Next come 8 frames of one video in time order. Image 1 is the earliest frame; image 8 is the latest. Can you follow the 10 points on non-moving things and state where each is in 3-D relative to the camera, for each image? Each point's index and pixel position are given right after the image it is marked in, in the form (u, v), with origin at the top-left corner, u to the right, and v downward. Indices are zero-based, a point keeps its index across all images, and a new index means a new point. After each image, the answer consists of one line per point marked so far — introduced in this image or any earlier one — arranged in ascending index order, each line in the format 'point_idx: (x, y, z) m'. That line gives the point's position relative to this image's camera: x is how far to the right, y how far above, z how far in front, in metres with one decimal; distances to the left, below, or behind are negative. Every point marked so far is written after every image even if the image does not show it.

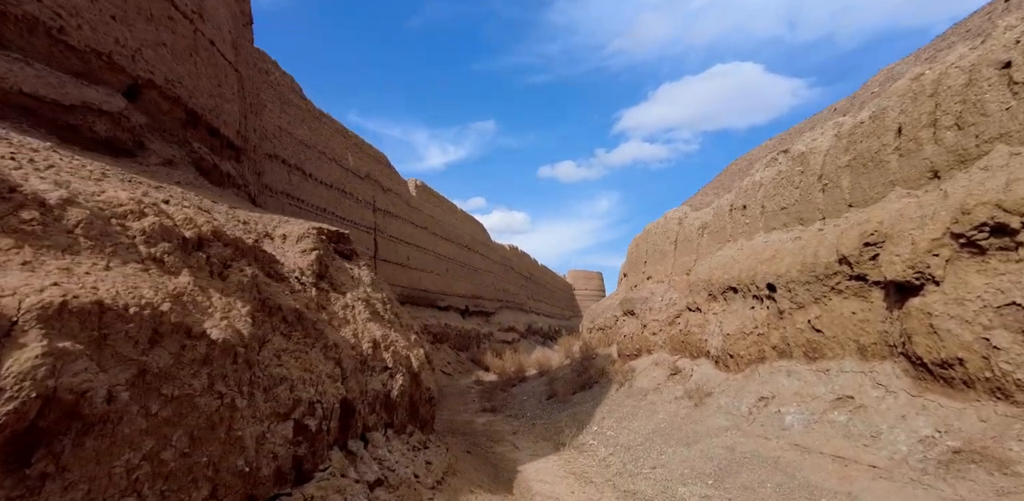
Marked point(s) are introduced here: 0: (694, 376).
0: (+2.3, -1.6, +6.6) m
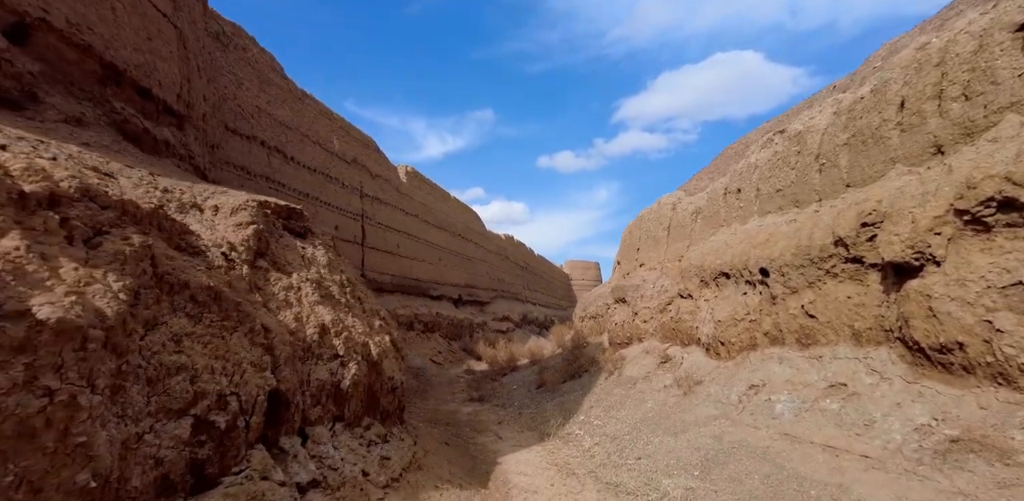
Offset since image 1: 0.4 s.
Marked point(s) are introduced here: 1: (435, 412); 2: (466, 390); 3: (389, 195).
0: (+2.1, -1.4, +6.5) m
1: (-1.1, -2.2, +7.2) m
2: (-0.9, -2.6, +9.9) m
3: (-3.3, +1.5, +14.1) m
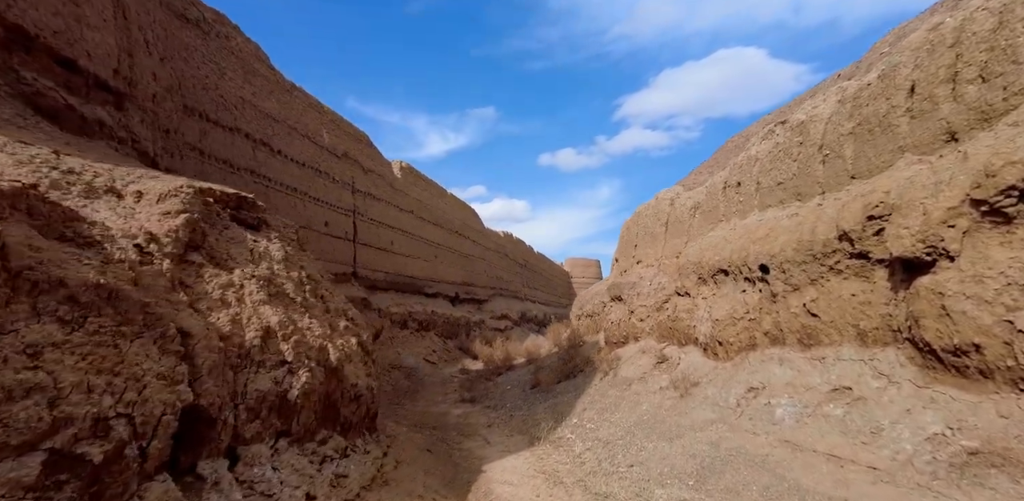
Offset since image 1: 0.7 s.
0: (+2.0, -1.3, +6.2) m
1: (-1.2, -2.2, +7.0) m
2: (-1.0, -2.6, +9.6) m
3: (-3.4, +1.5, +13.9) m
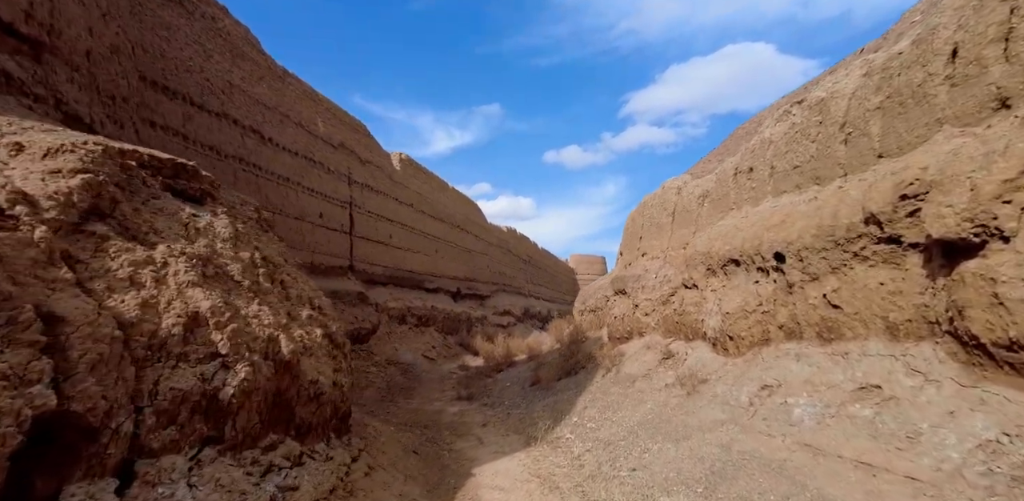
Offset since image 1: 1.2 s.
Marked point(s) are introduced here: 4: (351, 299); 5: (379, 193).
0: (+2.0, -1.2, +5.9) m
1: (-1.2, -2.1, +6.7) m
2: (-1.0, -2.4, +9.3) m
3: (-3.4, +1.7, +13.5) m
4: (-3.3, -1.0, +10.8) m
5: (-3.4, +1.4, +13.3) m
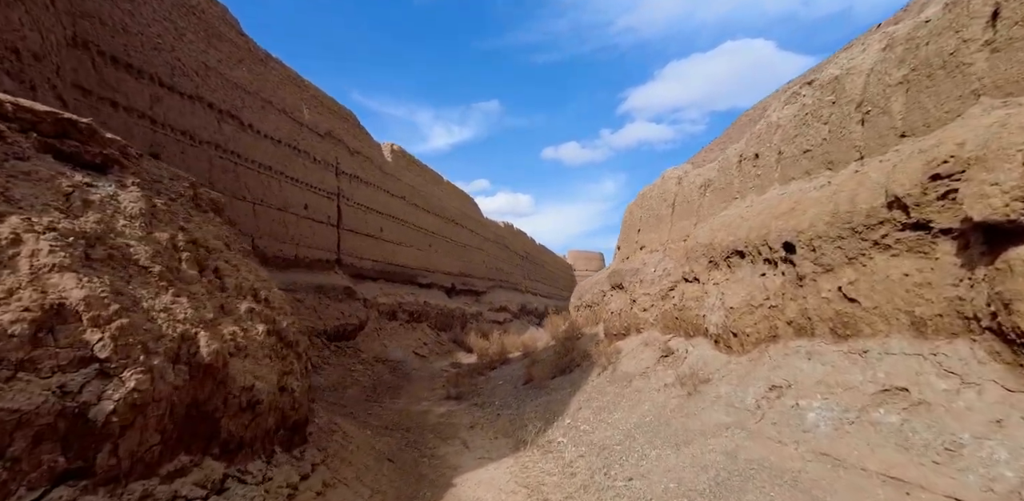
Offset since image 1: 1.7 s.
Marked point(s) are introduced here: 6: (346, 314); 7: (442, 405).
0: (+1.8, -1.1, +5.5) m
1: (-1.3, -2.0, +6.3) m
2: (-1.2, -2.3, +9.0) m
3: (-3.5, +1.9, +13.1) m
4: (-3.4, -0.9, +10.4) m
5: (-3.6, +1.6, +12.9) m
6: (-3.2, -1.3, +10.3) m
7: (-1.0, -2.1, +7.2) m
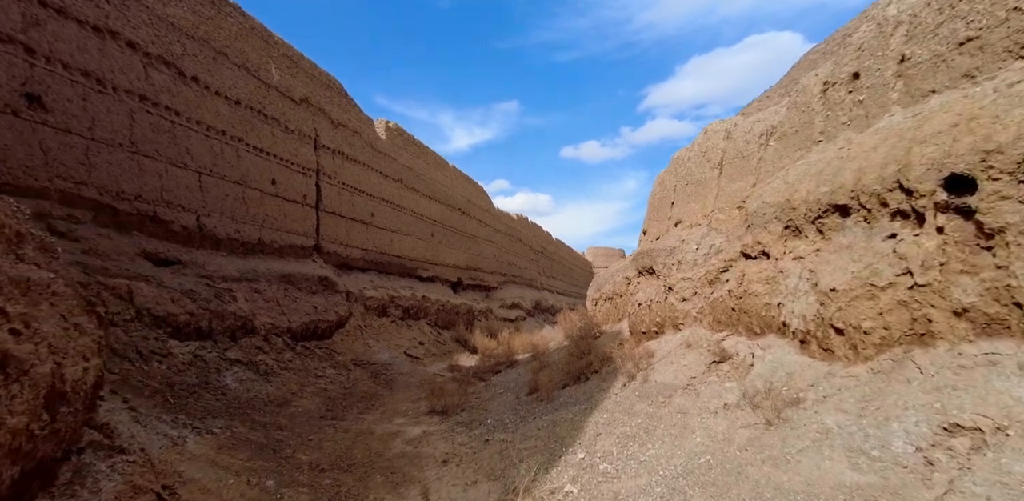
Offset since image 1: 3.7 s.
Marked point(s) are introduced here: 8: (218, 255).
0: (+1.8, -0.8, +3.8) m
1: (-1.4, -1.7, +4.7) m
2: (-1.1, -2.0, +7.3) m
3: (-3.4, +2.2, +11.6) m
4: (-3.4, -0.6, +8.8) m
5: (-3.4, +1.9, +11.3) m
6: (-3.2, -1.0, +8.7) m
7: (-1.0, -1.8, +5.6) m
8: (-4.1, -0.1, +7.5) m
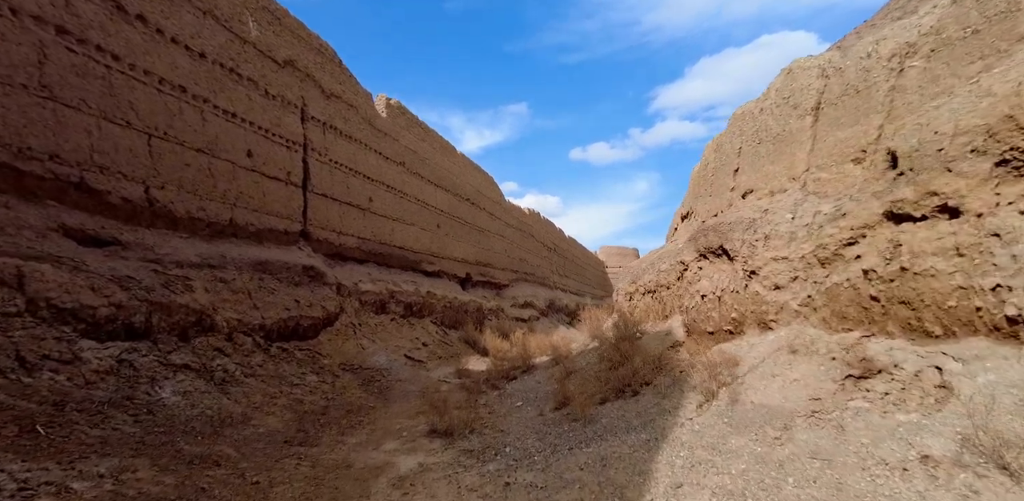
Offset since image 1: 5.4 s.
0: (+2.0, -0.6, +2.3) m
1: (-1.2, -1.4, +3.2) m
2: (-0.9, -1.8, +5.9) m
3: (-3.1, +2.4, +10.1) m
4: (-3.1, -0.4, +7.4) m
5: (-3.1, +2.1, +9.9) m
6: (-2.9, -0.7, +7.3) m
7: (-0.8, -1.6, +4.1) m
8: (-3.9, +0.2, +6.1) m
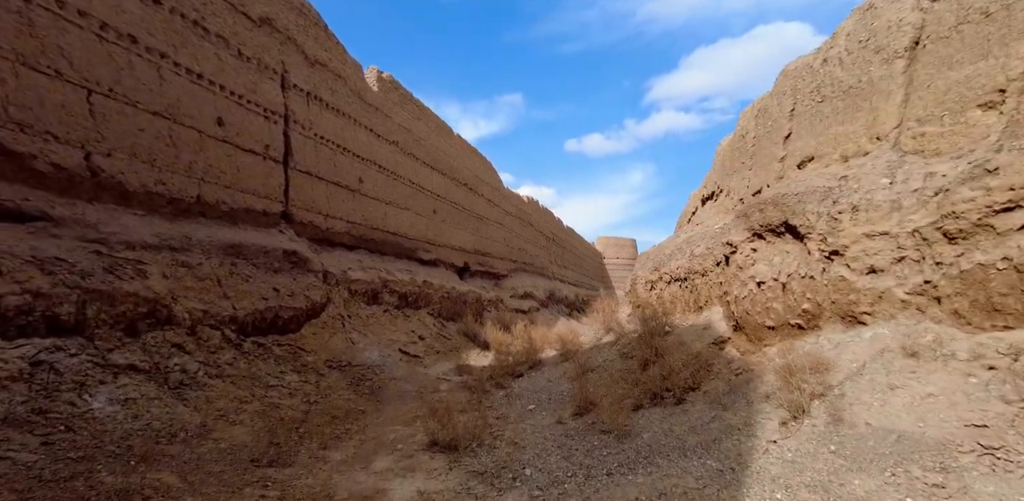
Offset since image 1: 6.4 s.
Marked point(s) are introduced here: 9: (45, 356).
0: (+2.1, -0.5, +1.4) m
1: (-1.0, -1.3, +2.3) m
2: (-0.8, -1.6, +5.0) m
3: (-3.0, +2.7, +9.2) m
4: (-3.0, -0.1, +6.5) m
5: (-3.0, +2.4, +8.9) m
6: (-2.8, -0.5, +6.4) m
7: (-0.6, -1.4, +3.2) m
8: (-3.8, +0.4, +5.1) m
9: (-3.3, -0.7, +3.7) m
